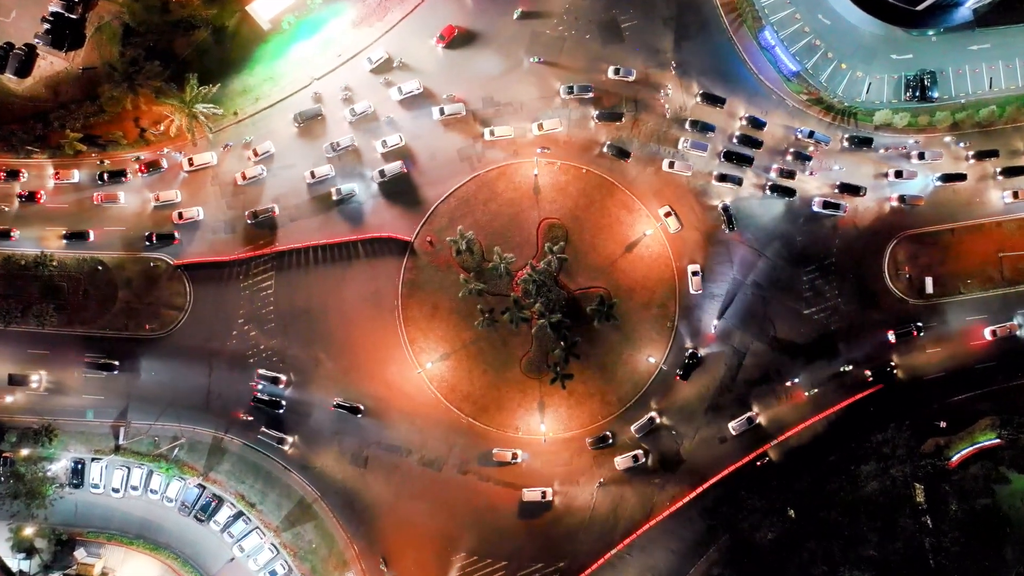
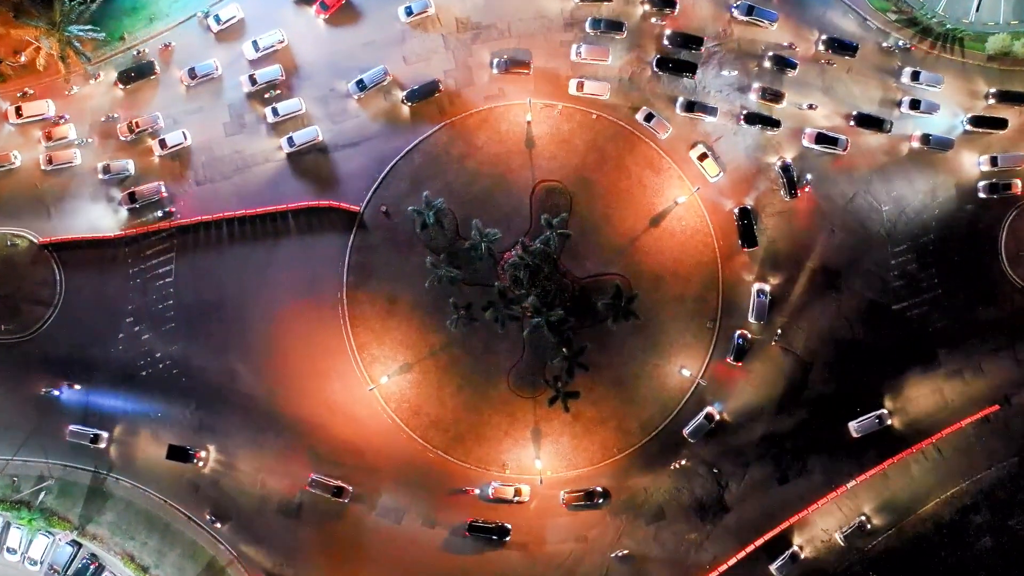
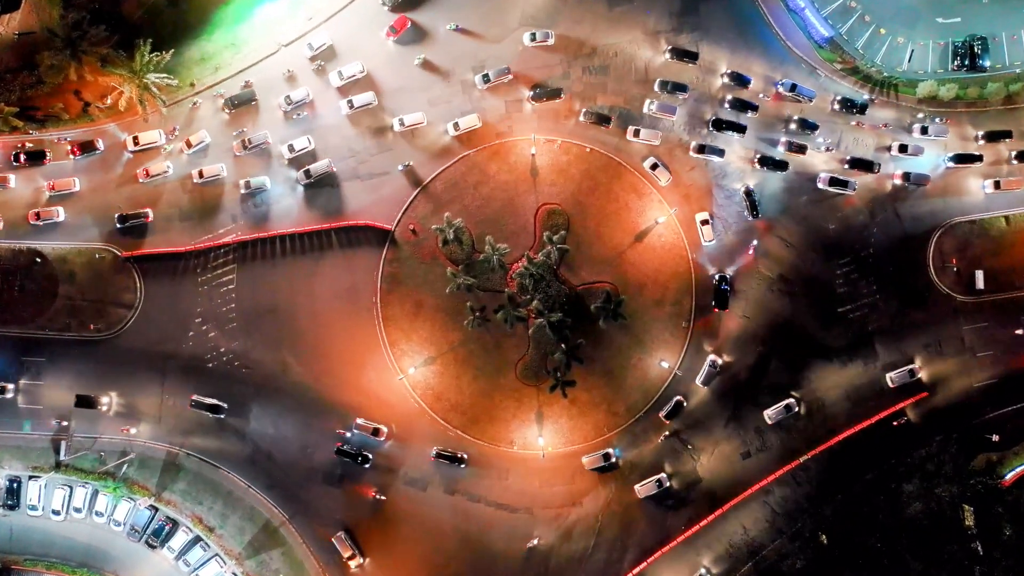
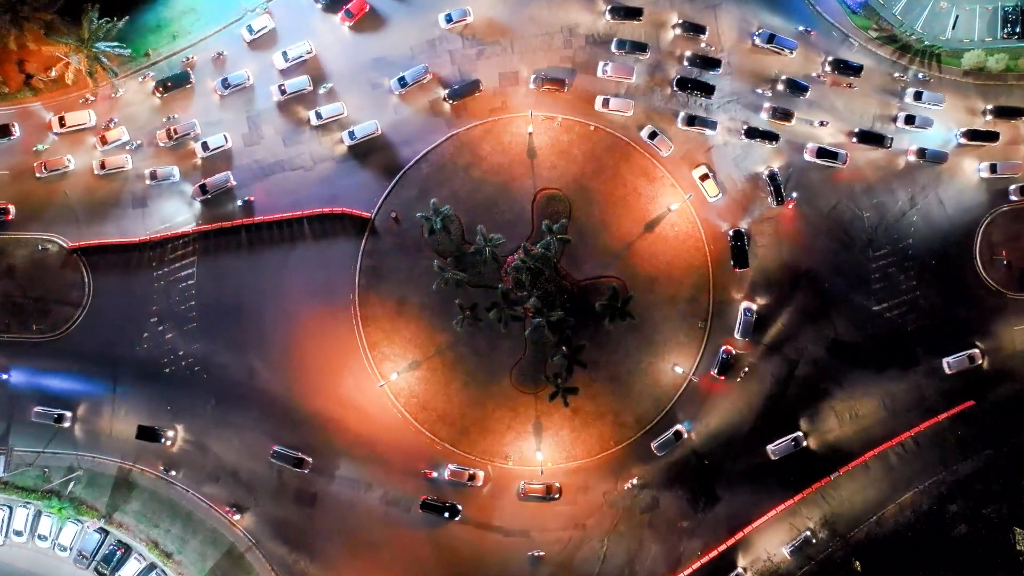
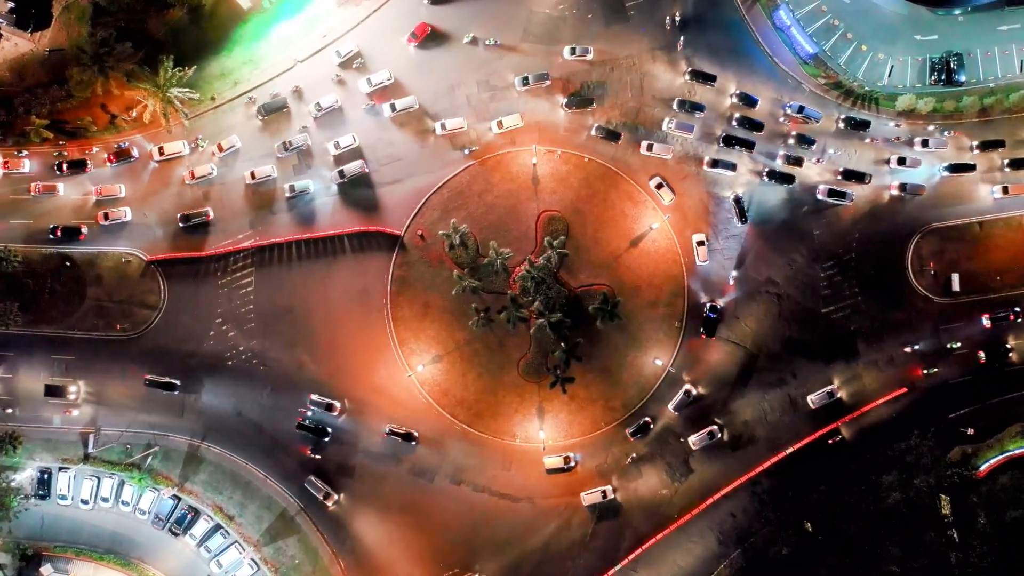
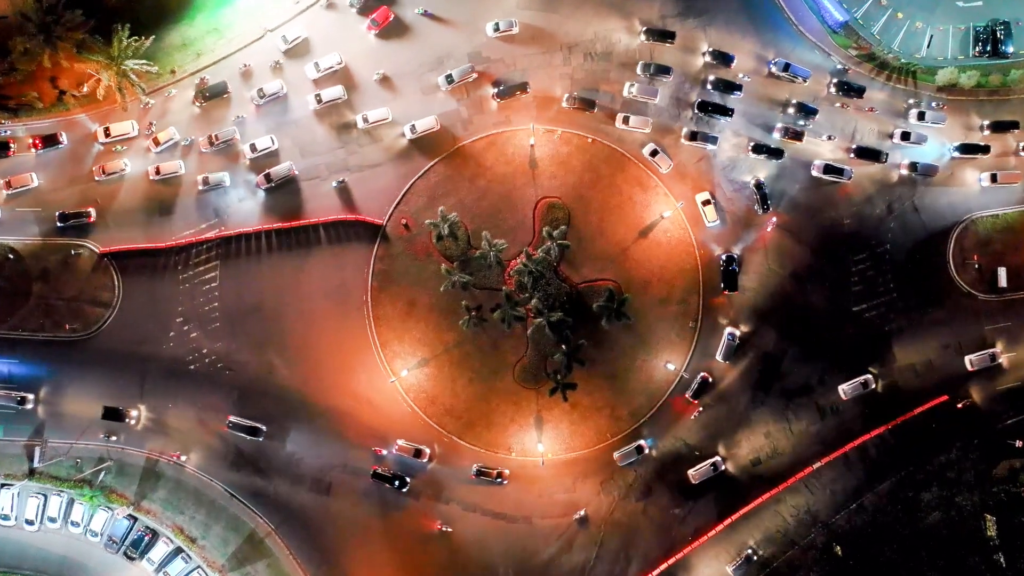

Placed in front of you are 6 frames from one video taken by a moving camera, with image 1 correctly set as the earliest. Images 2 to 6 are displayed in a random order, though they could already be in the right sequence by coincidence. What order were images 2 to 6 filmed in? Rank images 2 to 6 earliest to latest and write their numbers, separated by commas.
5, 3, 6, 4, 2
